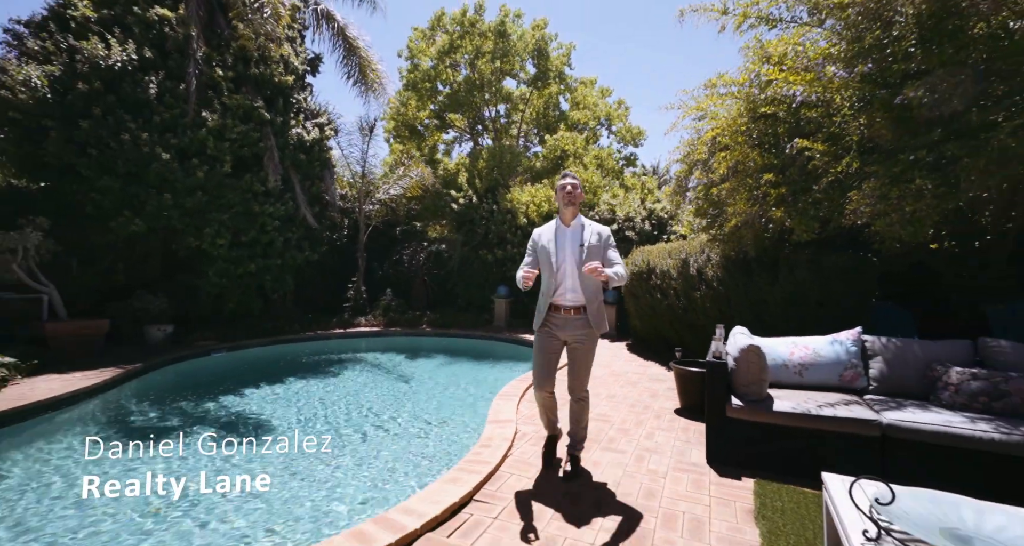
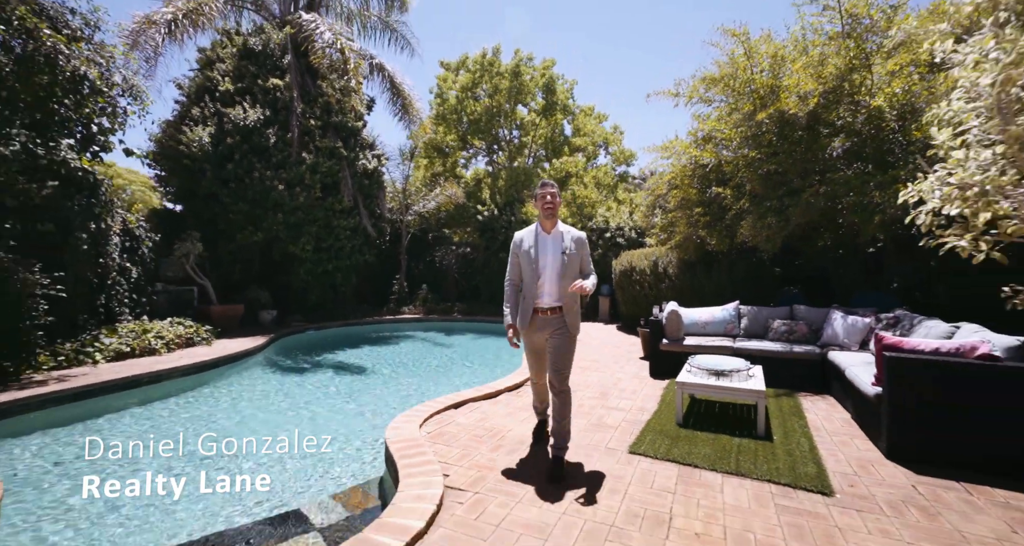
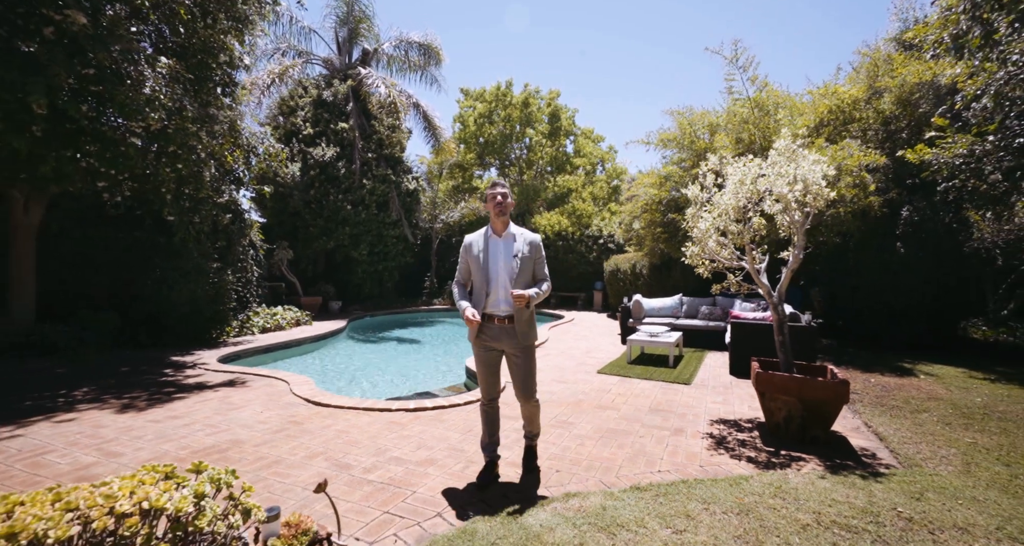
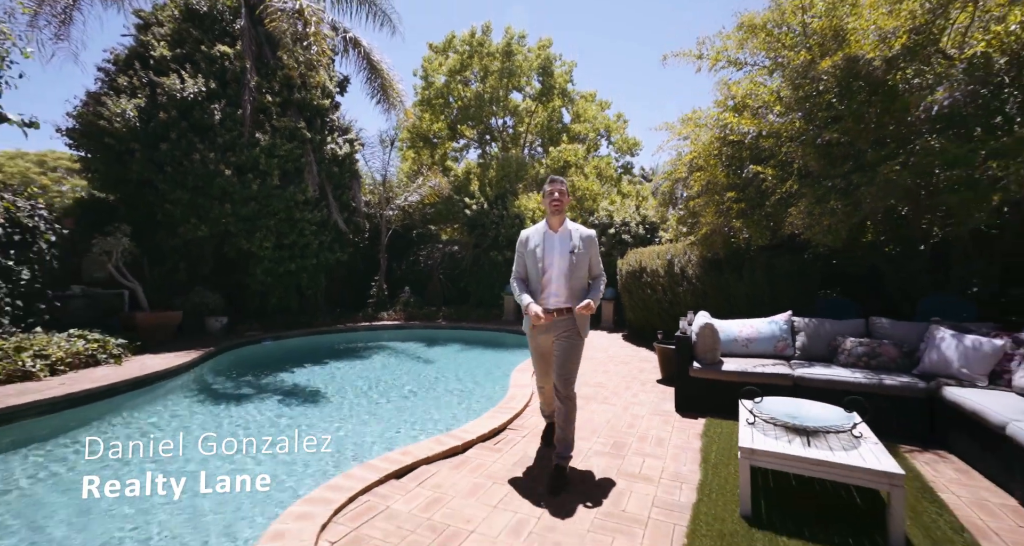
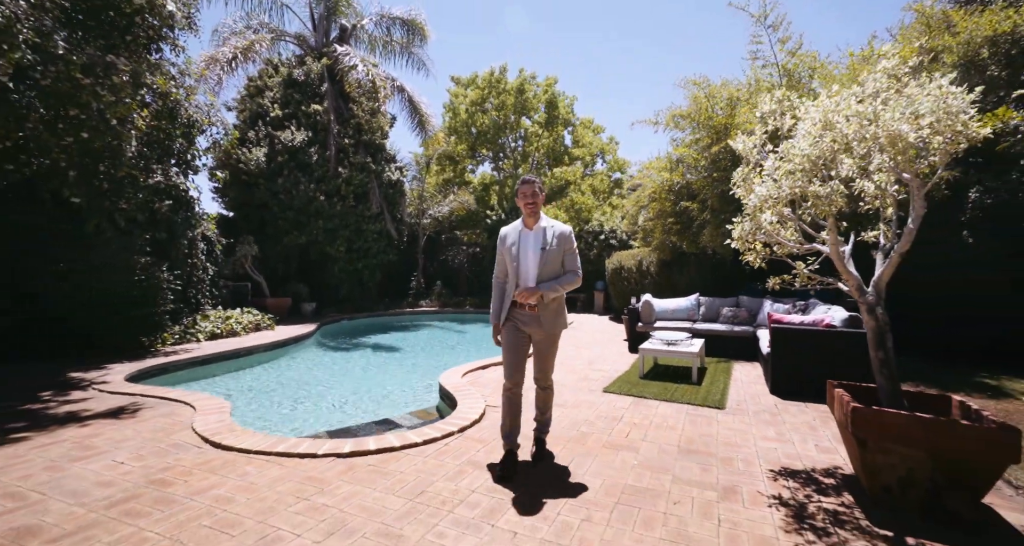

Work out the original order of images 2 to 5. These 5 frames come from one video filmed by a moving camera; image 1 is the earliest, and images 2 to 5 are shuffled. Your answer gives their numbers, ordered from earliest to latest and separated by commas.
4, 2, 5, 3
